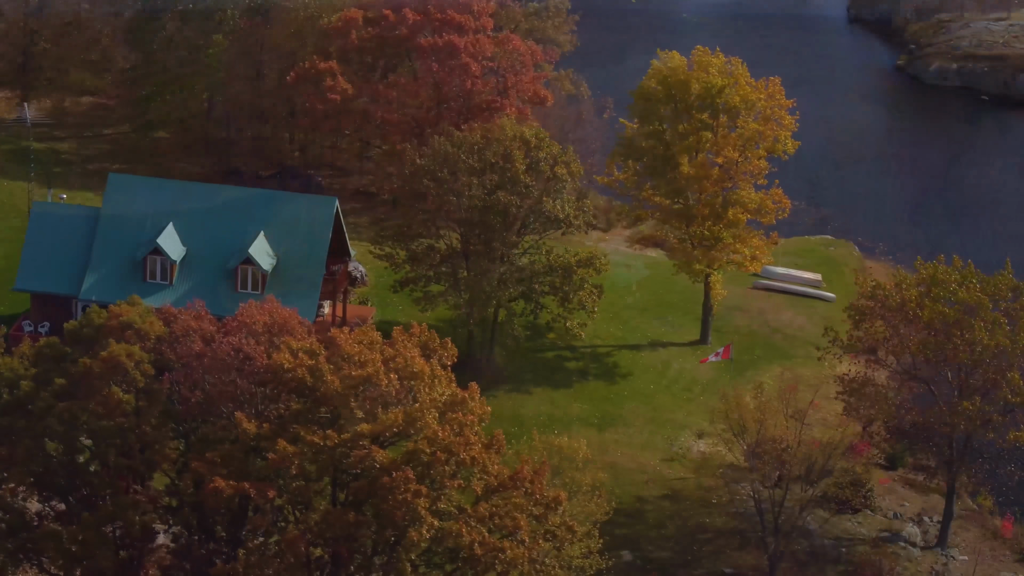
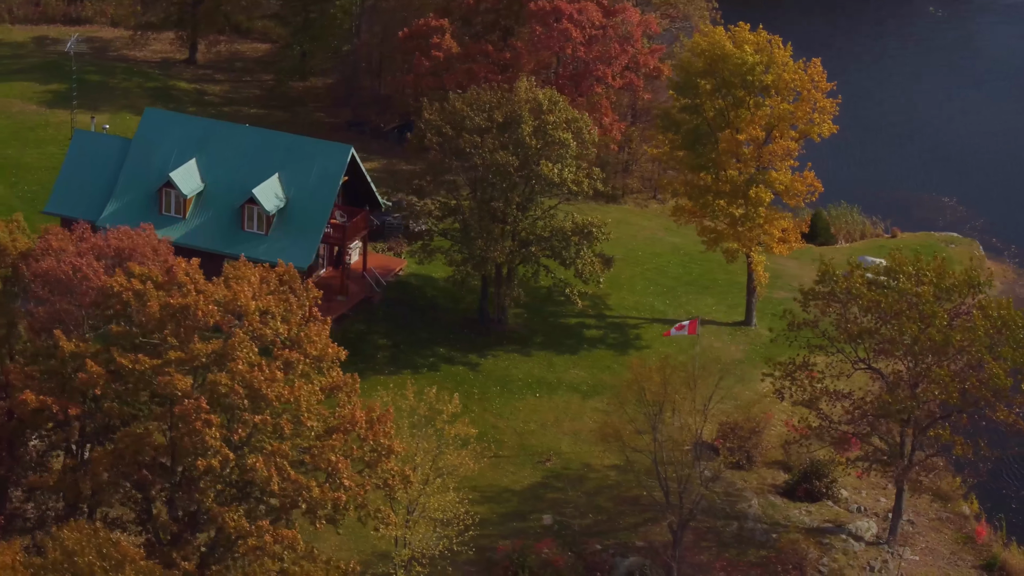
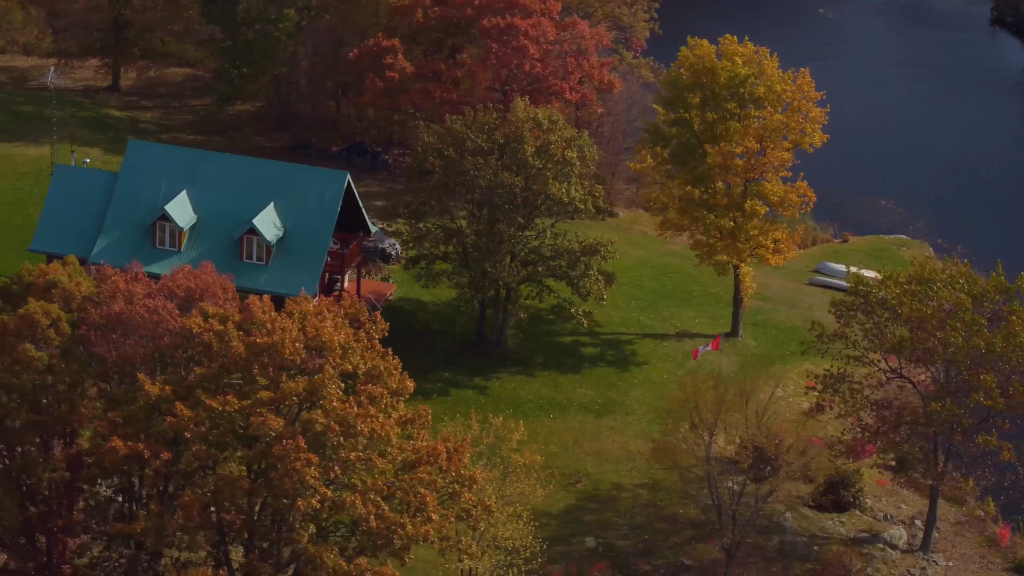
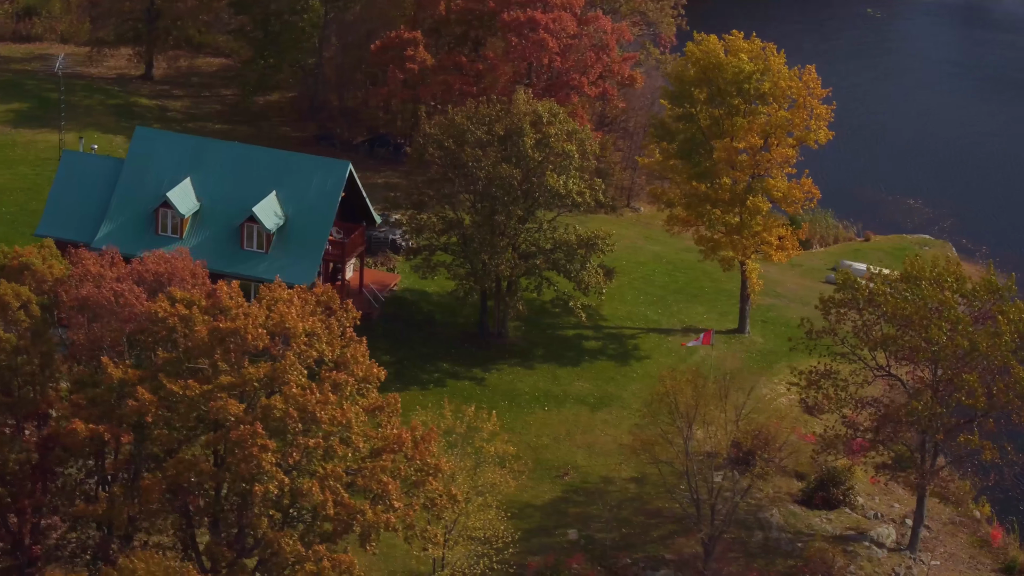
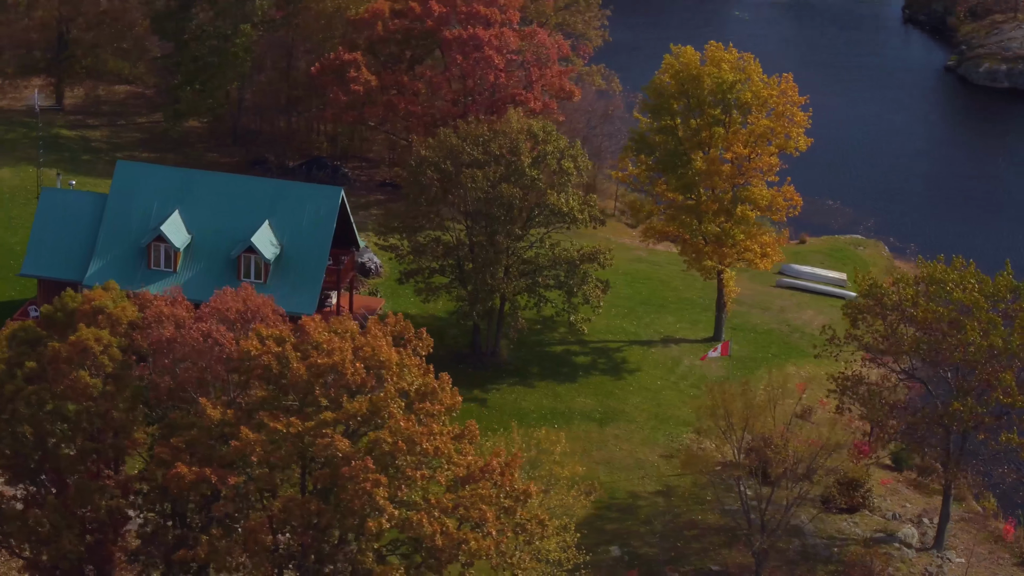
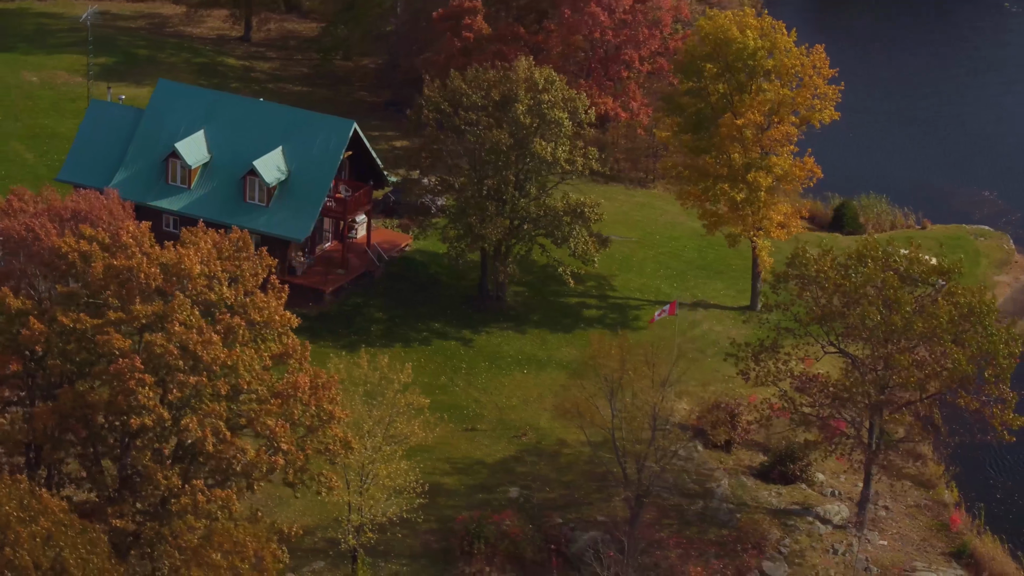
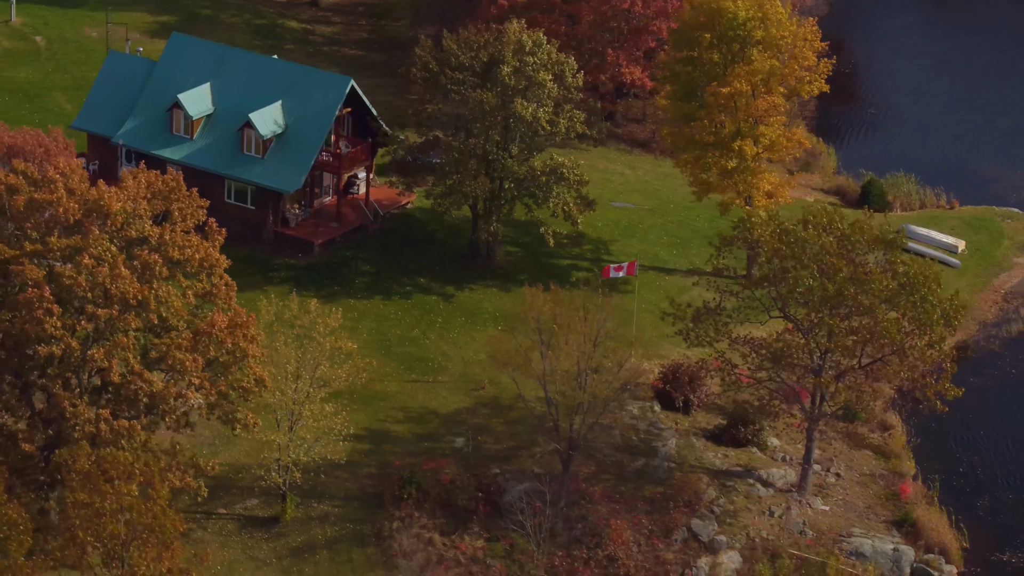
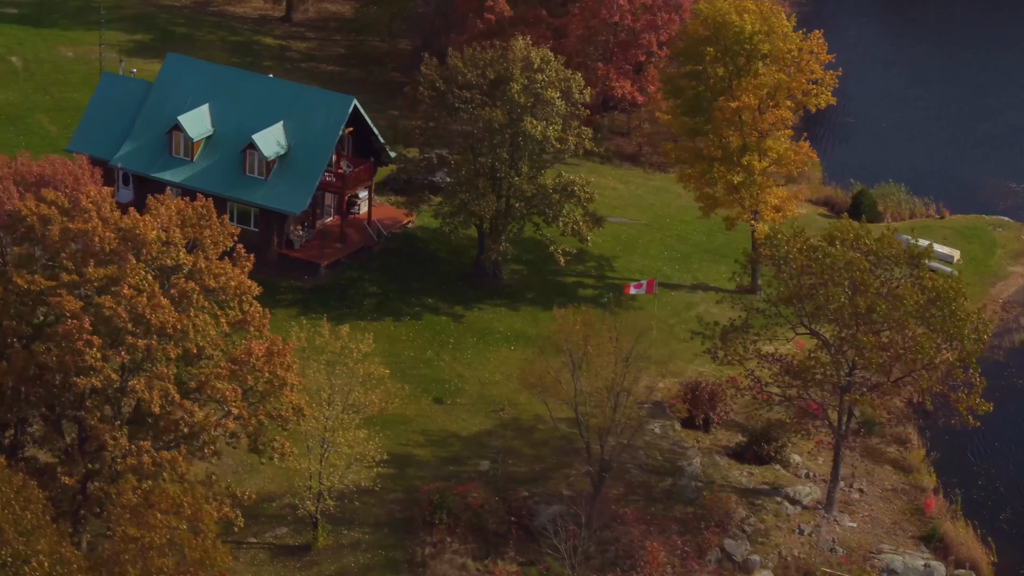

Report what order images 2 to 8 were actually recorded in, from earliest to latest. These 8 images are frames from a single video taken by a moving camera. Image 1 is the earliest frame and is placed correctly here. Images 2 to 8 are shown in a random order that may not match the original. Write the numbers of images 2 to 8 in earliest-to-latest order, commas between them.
5, 3, 4, 2, 6, 8, 7
